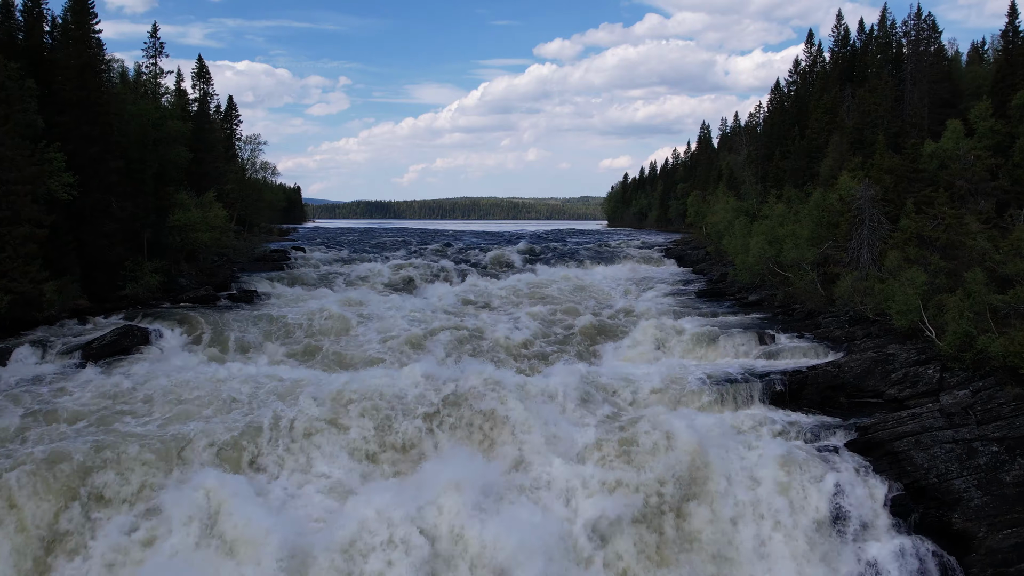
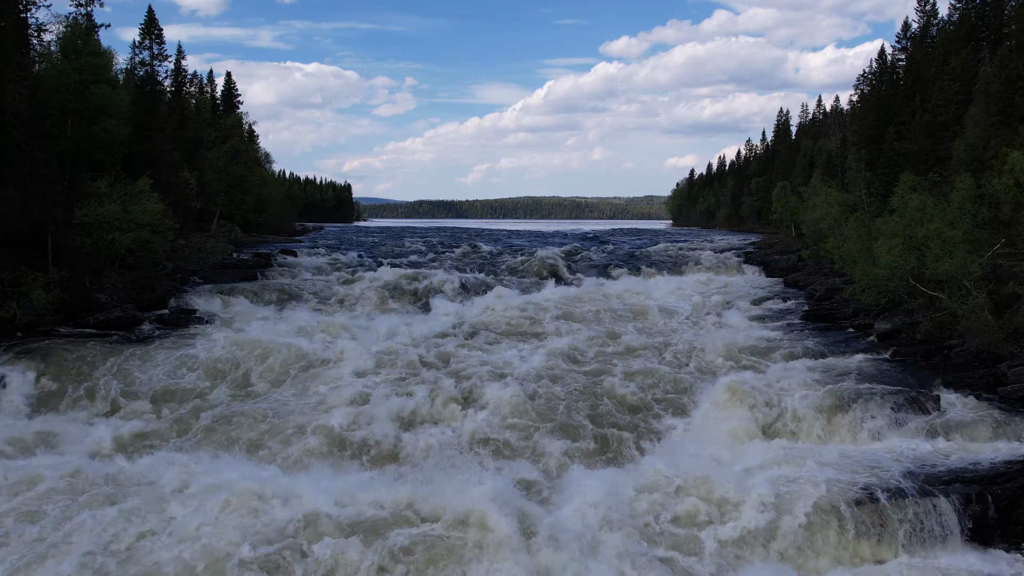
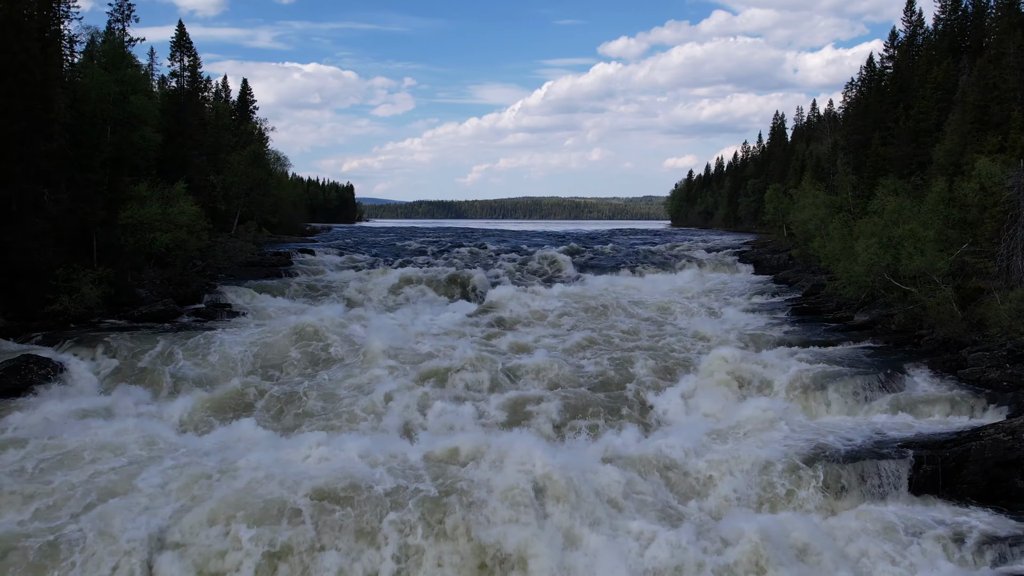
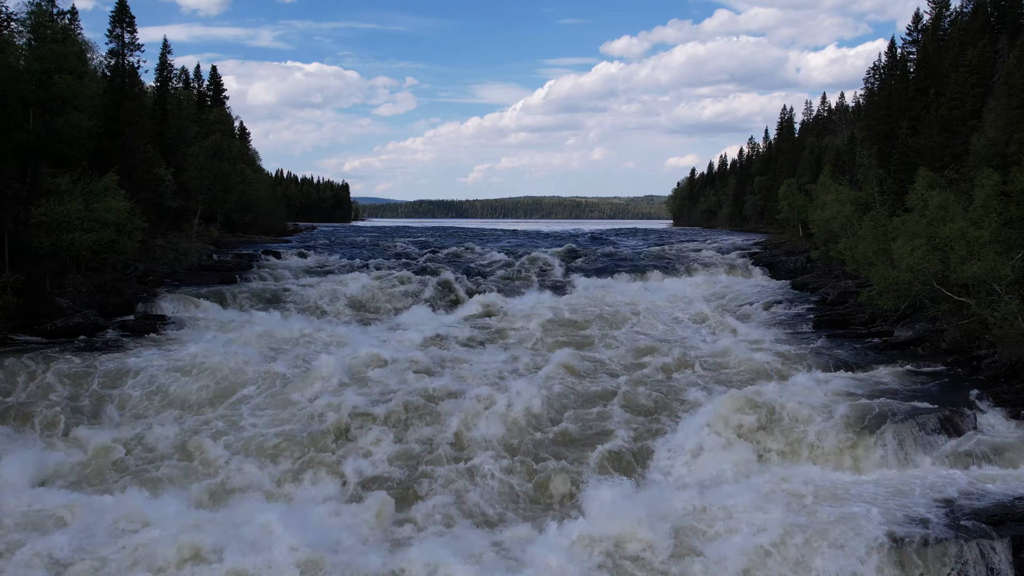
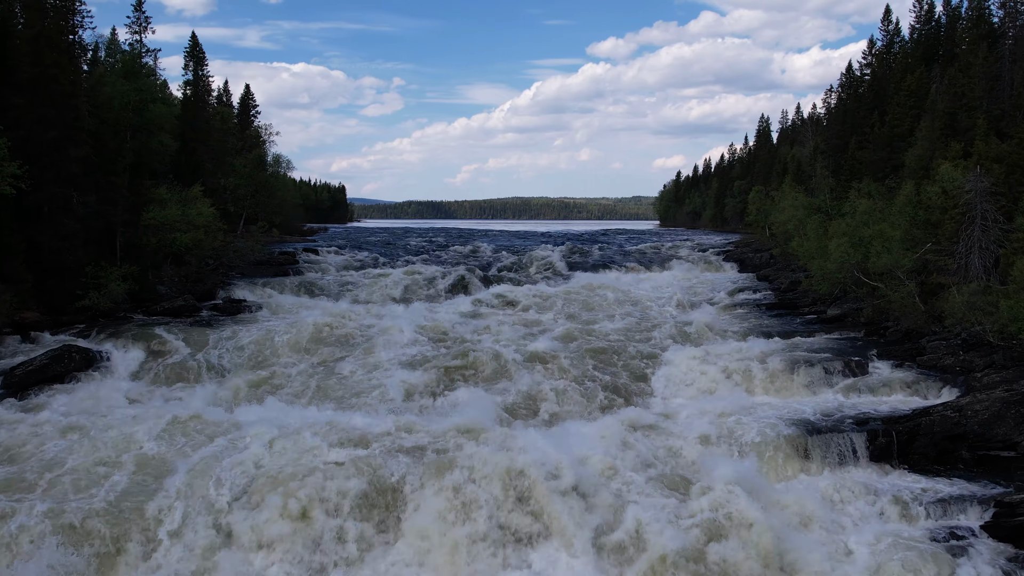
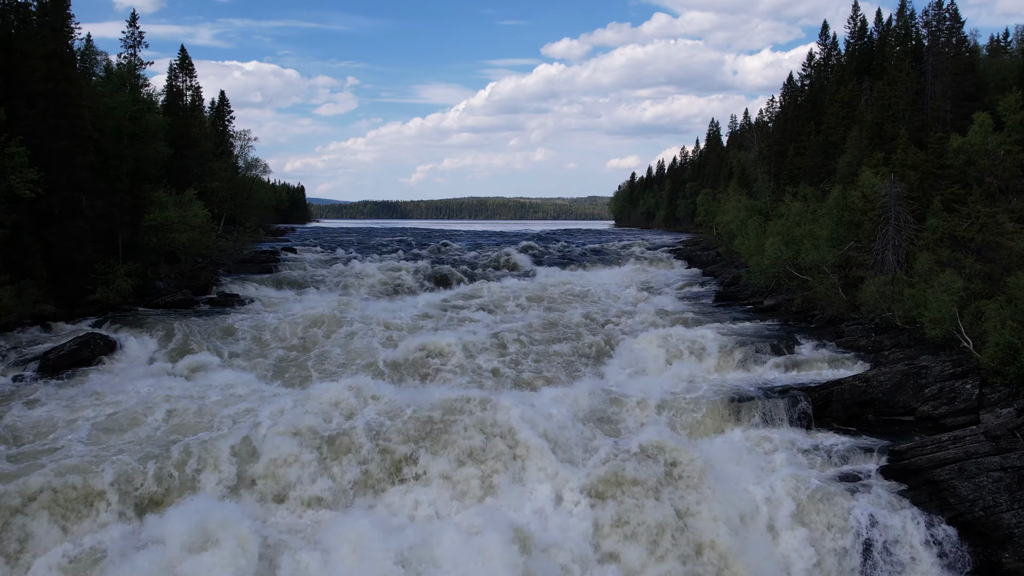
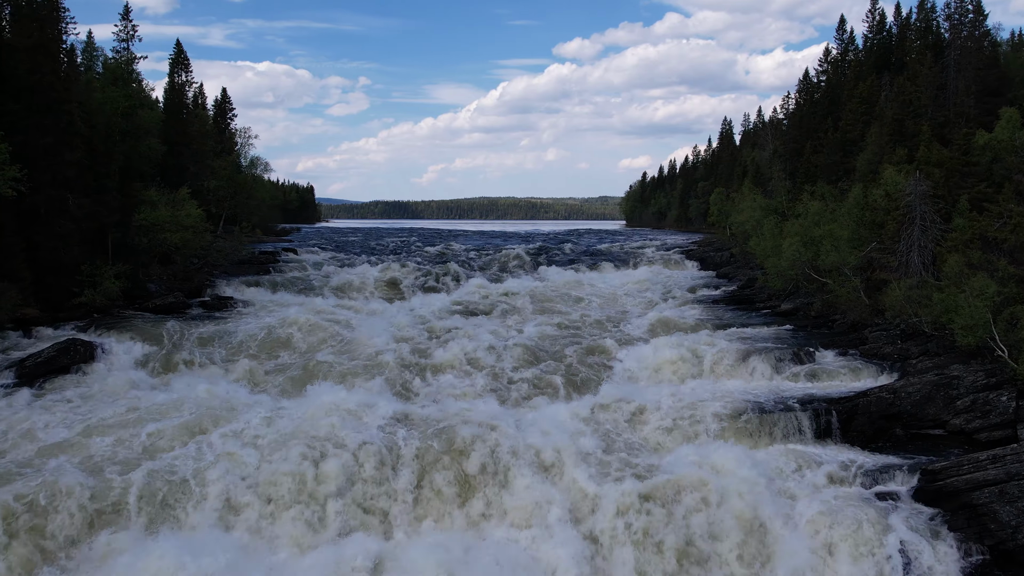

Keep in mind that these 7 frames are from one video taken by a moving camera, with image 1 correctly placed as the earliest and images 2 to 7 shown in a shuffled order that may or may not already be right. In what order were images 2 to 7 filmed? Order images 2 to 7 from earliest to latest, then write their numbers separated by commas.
6, 7, 5, 3, 2, 4
